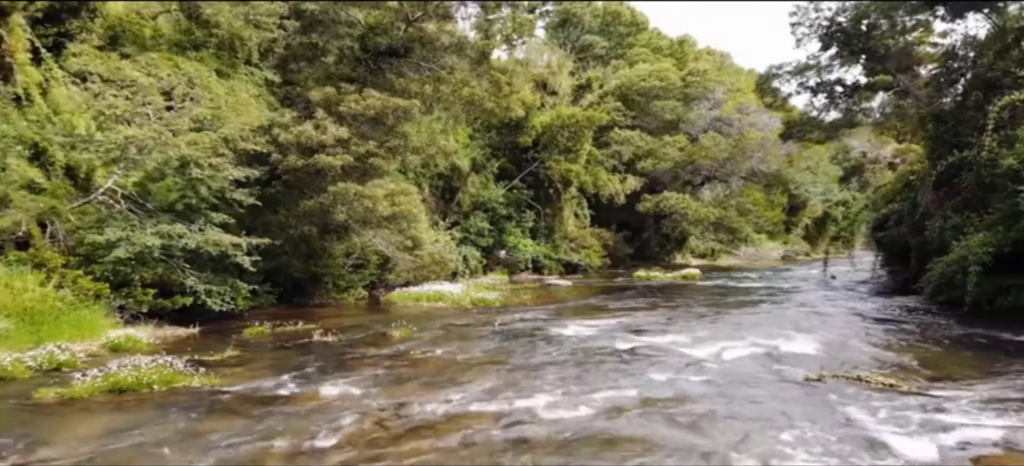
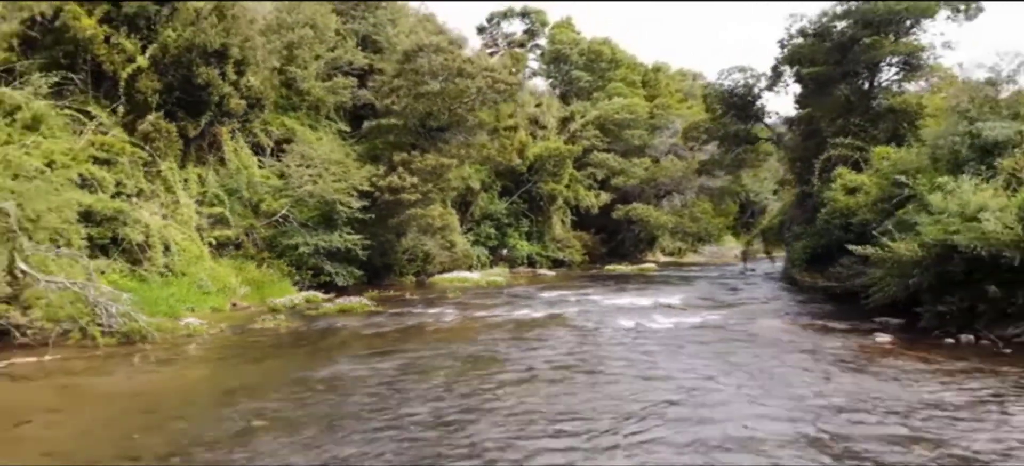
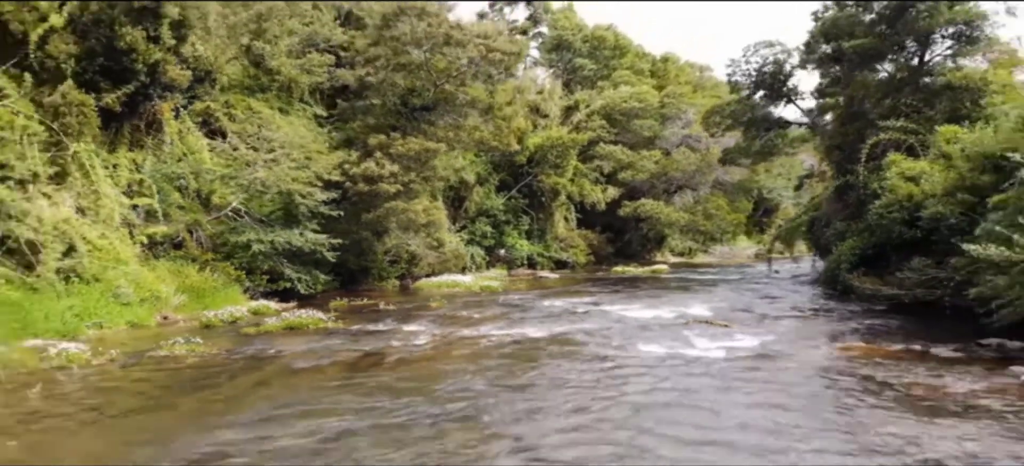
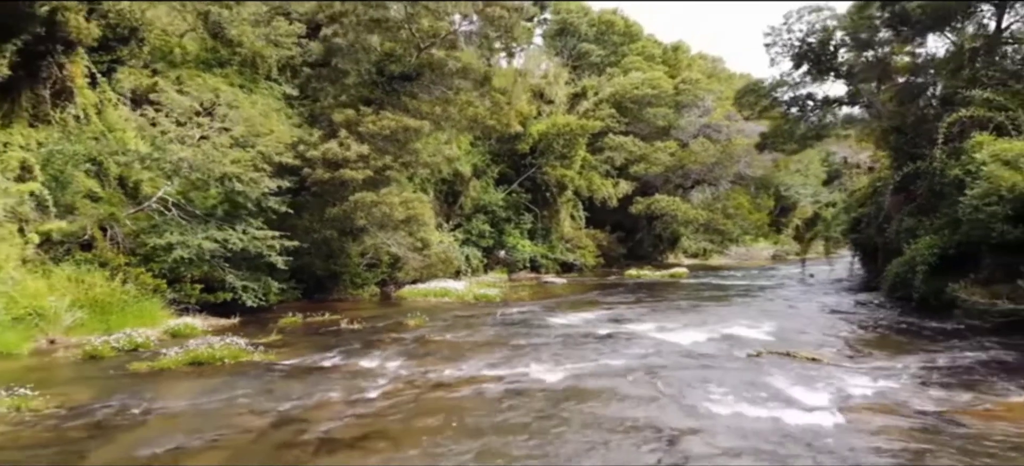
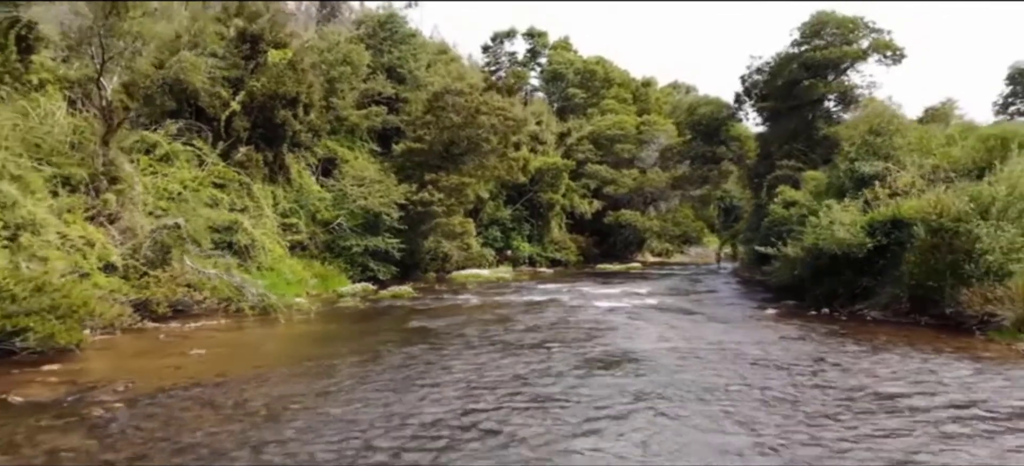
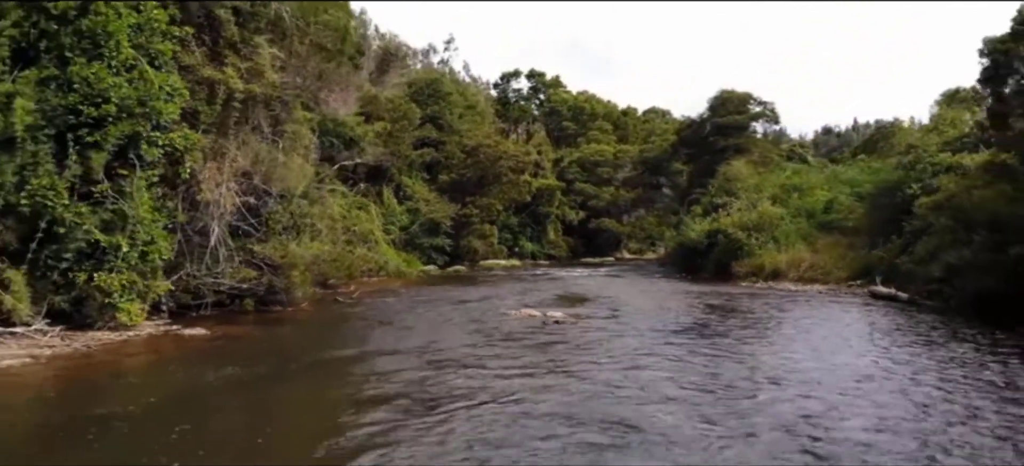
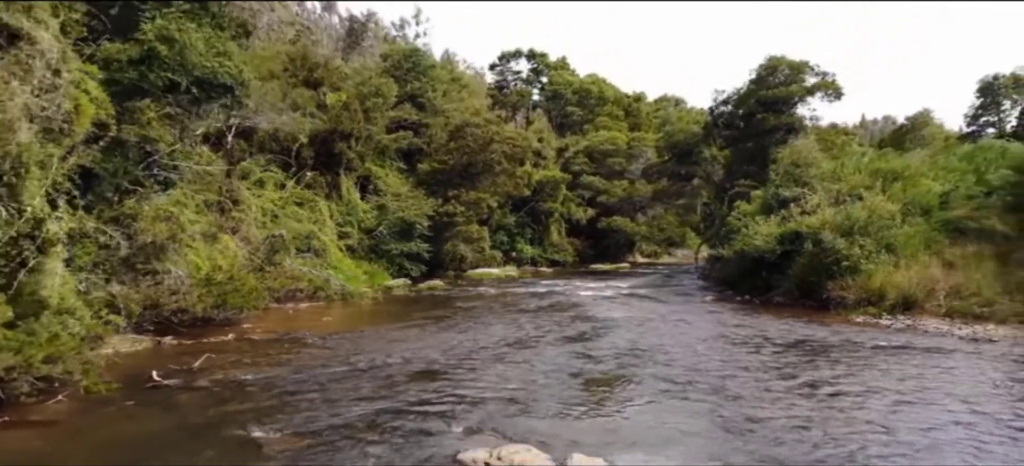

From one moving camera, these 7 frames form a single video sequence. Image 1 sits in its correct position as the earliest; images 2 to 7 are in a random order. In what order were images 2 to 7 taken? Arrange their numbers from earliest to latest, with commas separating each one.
4, 3, 2, 5, 7, 6
